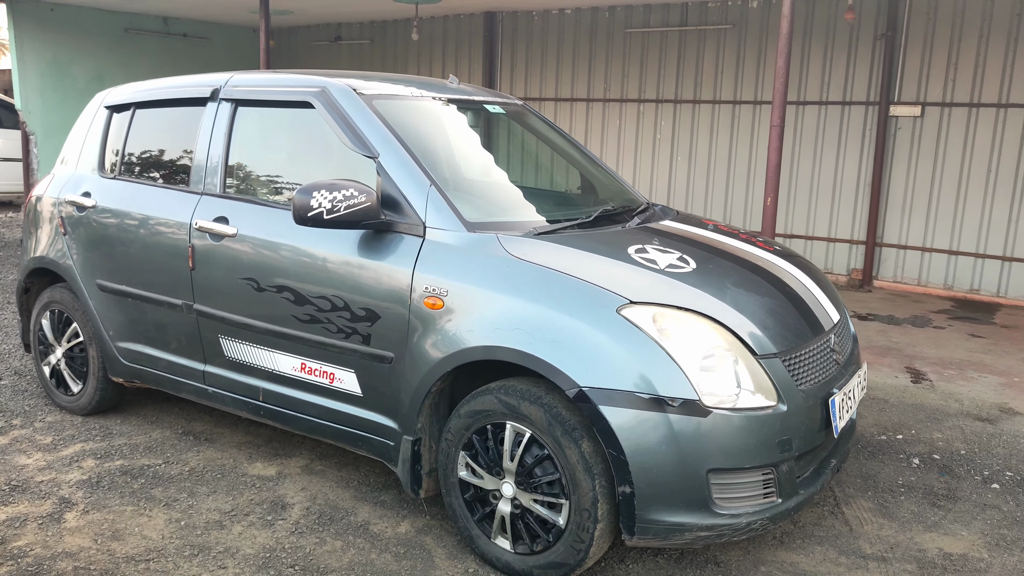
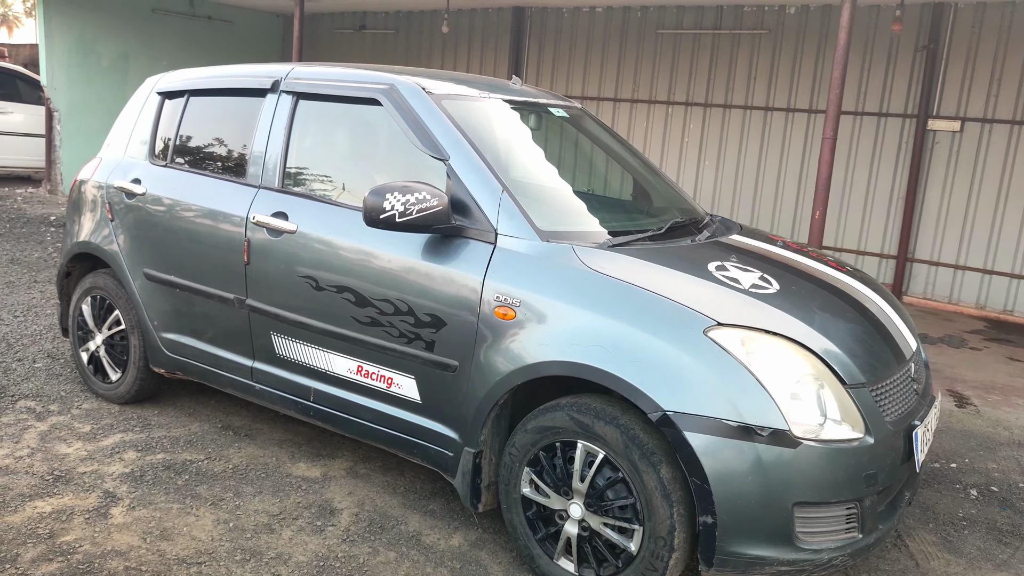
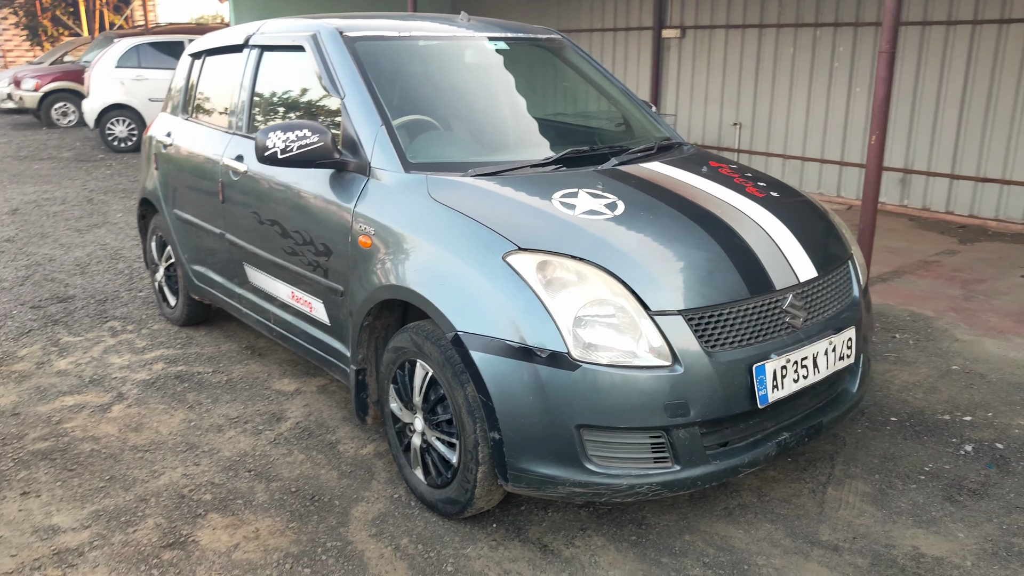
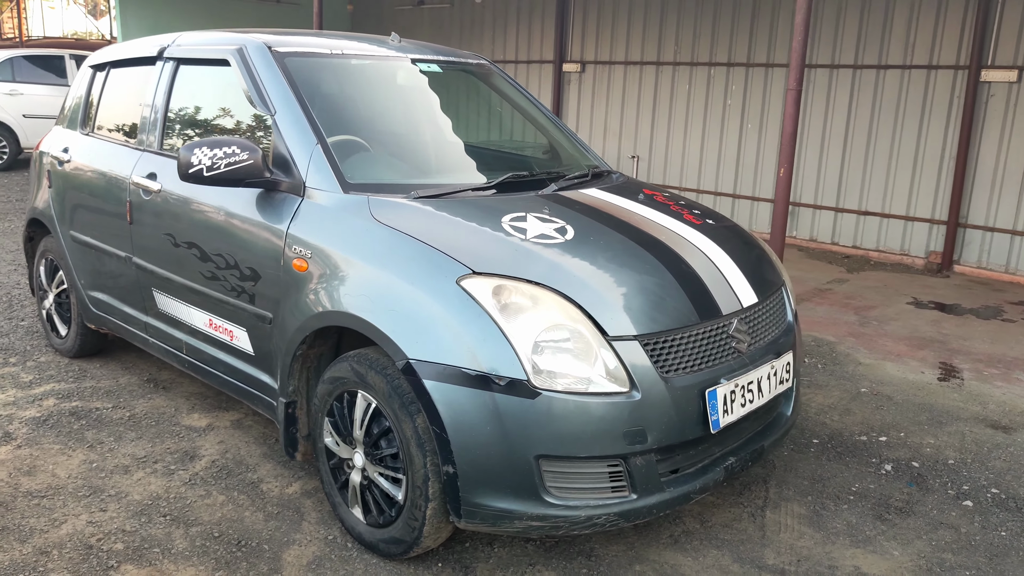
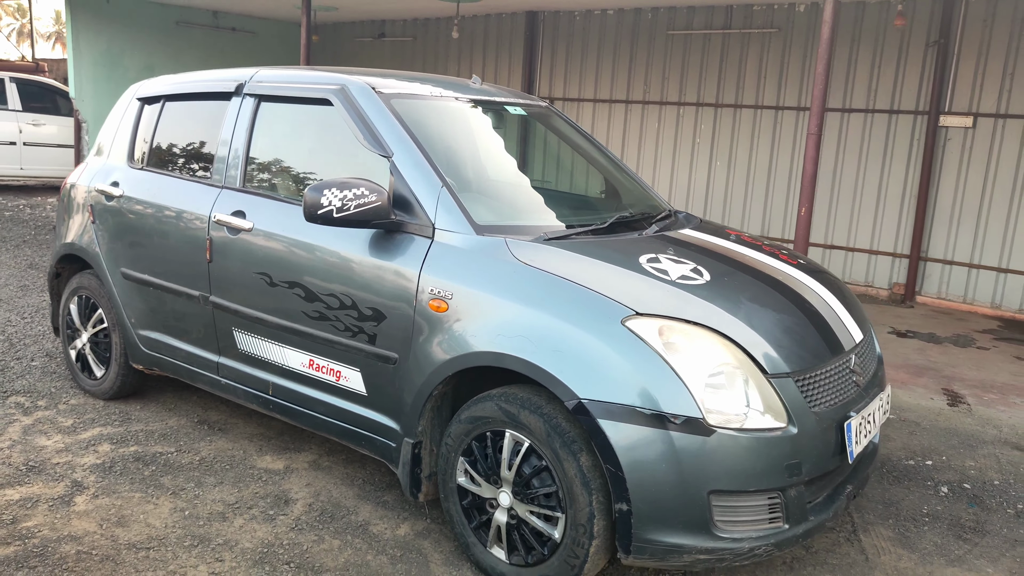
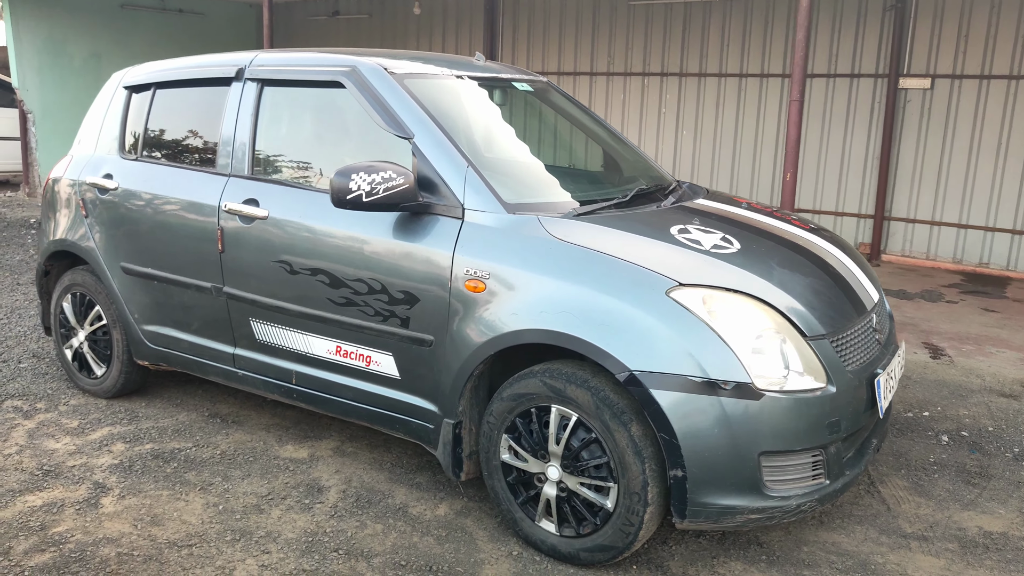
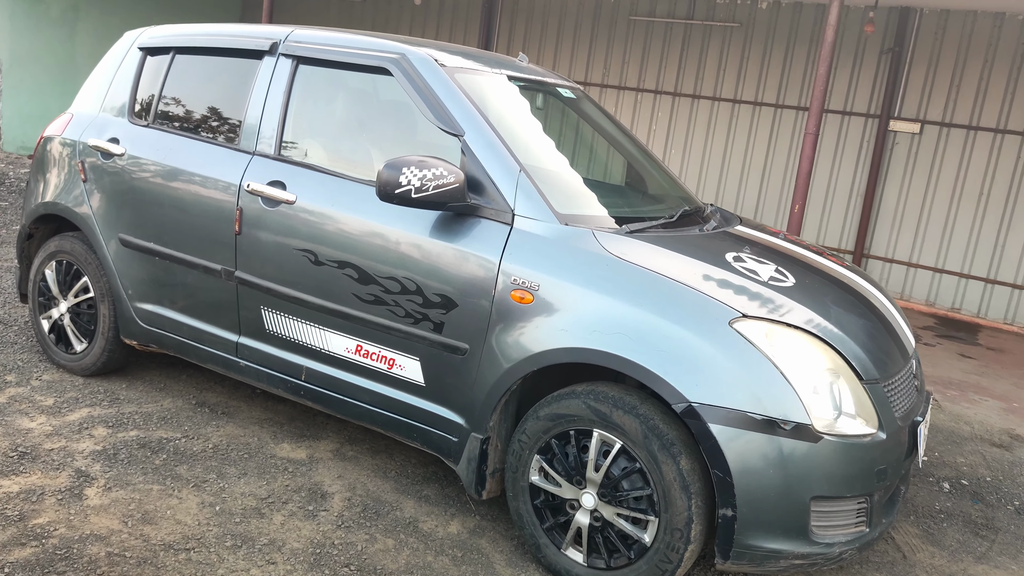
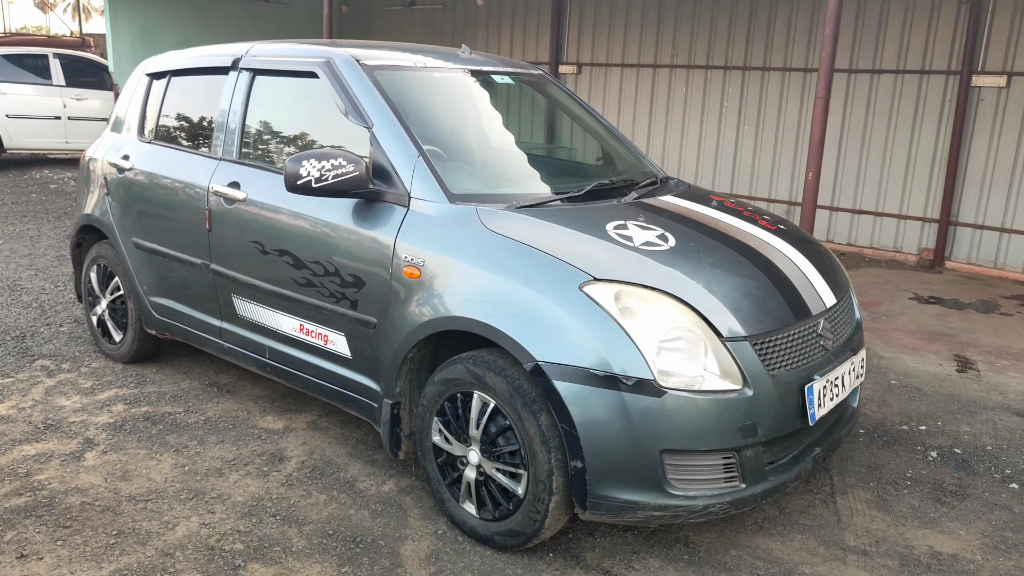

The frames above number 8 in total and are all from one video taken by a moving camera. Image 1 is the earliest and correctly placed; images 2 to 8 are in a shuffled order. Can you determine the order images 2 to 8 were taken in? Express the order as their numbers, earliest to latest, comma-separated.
6, 7, 2, 5, 8, 4, 3
